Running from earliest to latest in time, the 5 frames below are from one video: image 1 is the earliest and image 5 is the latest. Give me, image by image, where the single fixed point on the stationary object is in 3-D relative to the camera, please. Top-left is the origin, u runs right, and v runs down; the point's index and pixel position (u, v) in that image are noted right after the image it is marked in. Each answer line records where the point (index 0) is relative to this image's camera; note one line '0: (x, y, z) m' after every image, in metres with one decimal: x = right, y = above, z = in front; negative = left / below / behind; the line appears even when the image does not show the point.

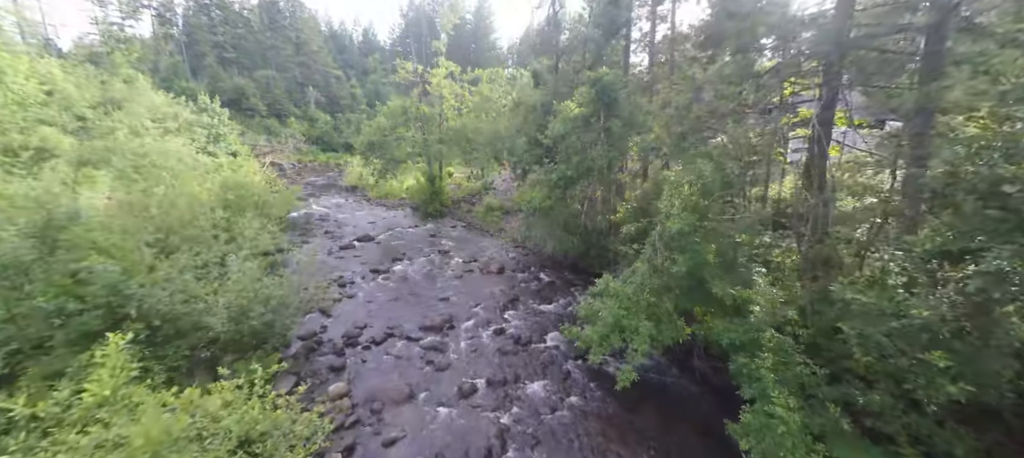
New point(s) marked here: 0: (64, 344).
0: (-6.9, -1.7, +5.8) m
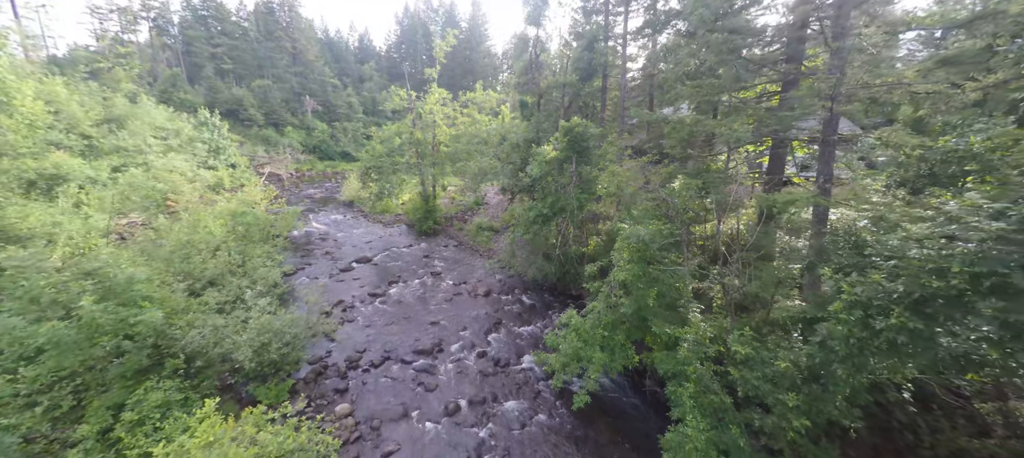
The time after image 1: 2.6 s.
0: (-7.4, -2.8, +7.2) m
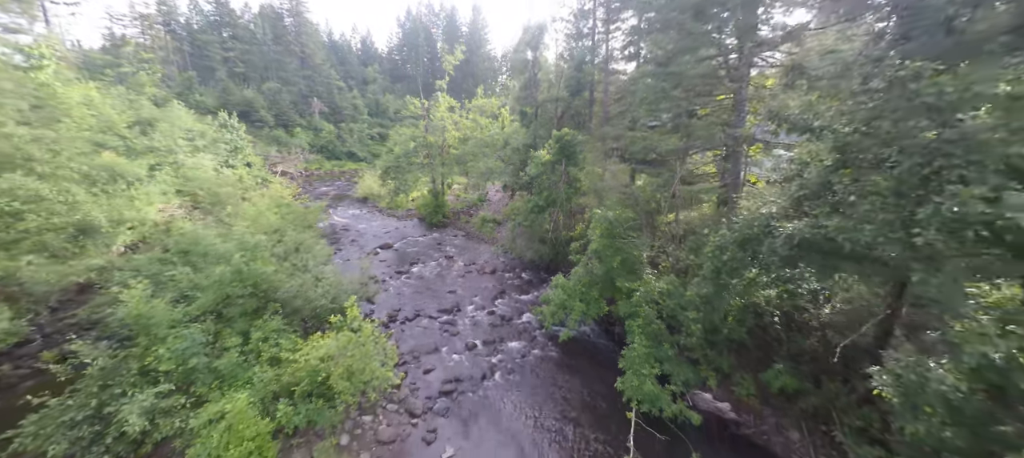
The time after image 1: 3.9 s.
0: (-7.3, -2.3, +10.4) m
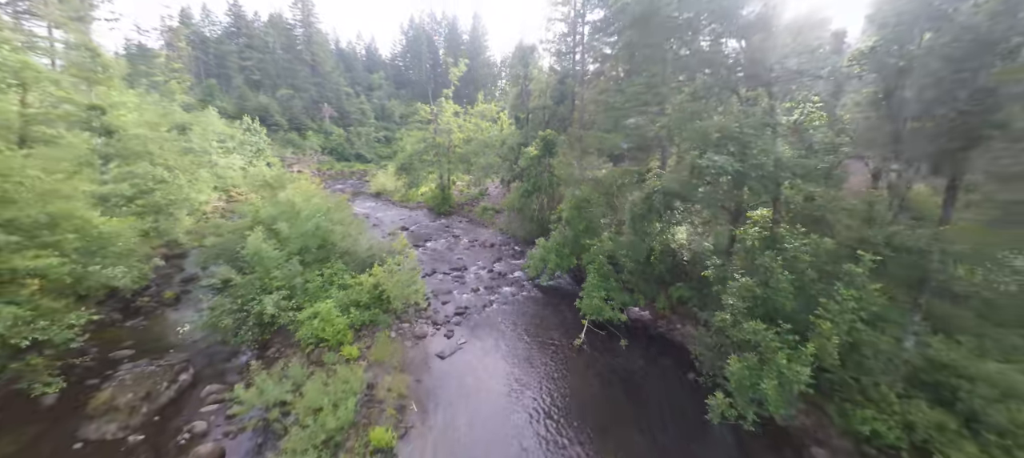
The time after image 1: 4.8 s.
0: (-7.6, -1.1, +14.9) m
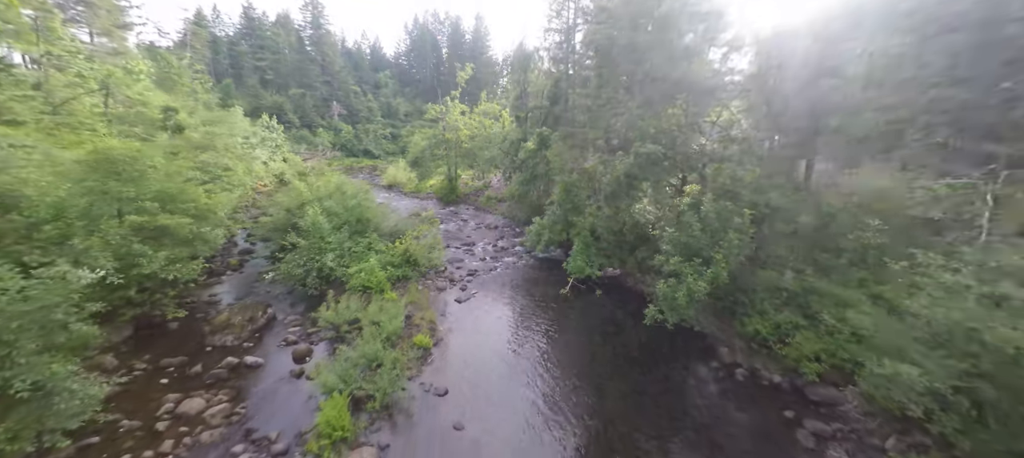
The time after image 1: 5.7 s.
0: (-7.6, 0.0, +18.6) m
